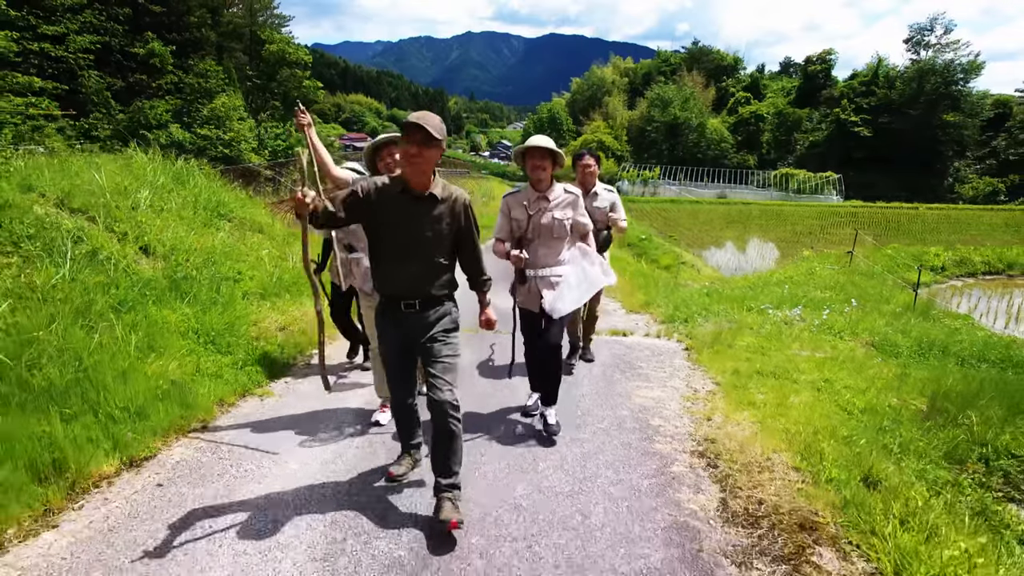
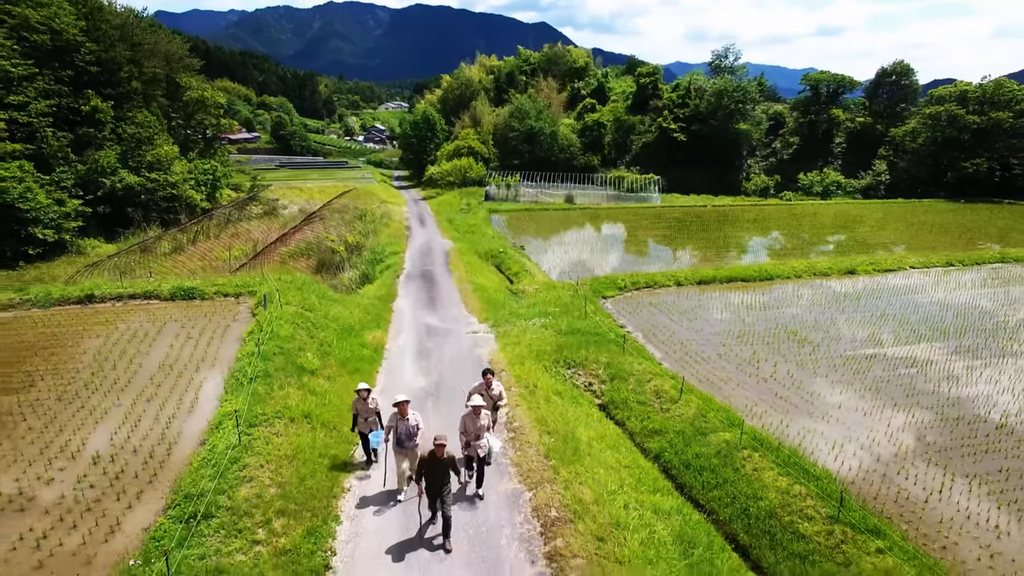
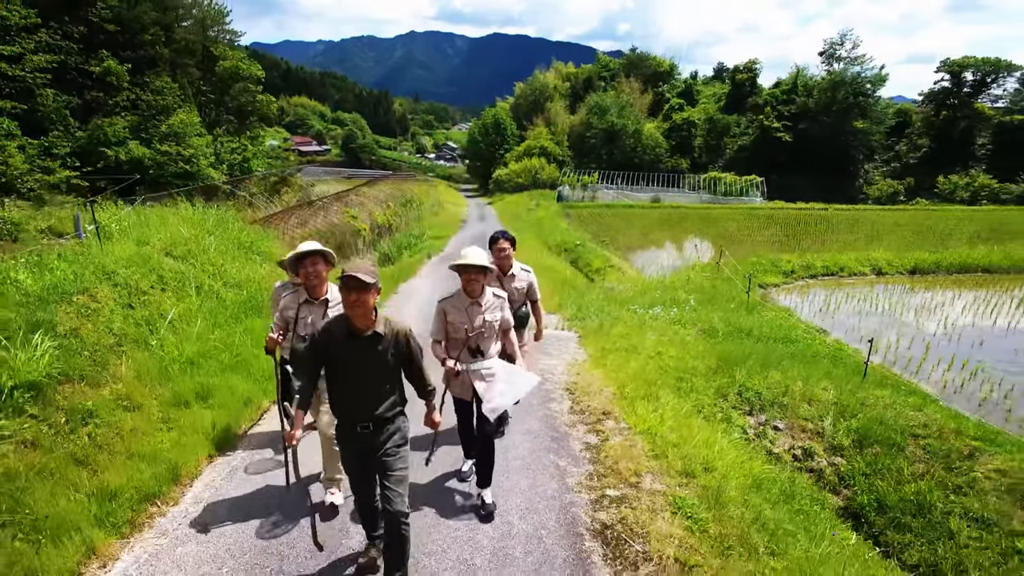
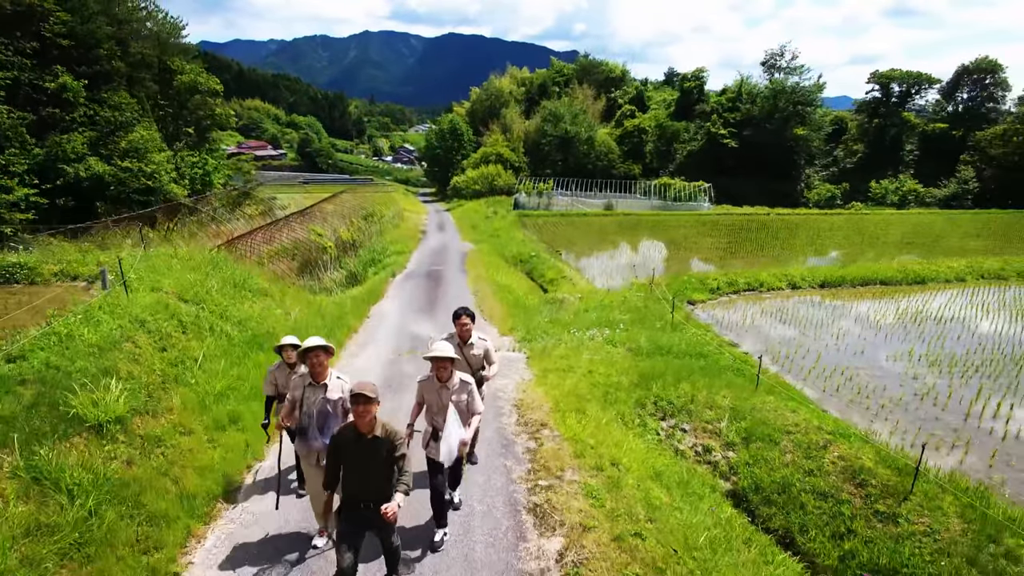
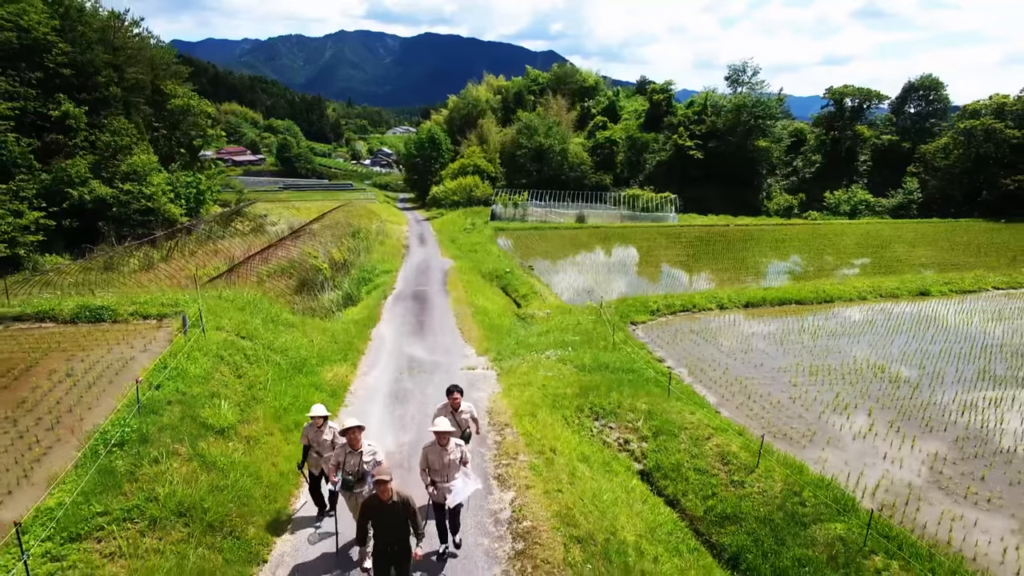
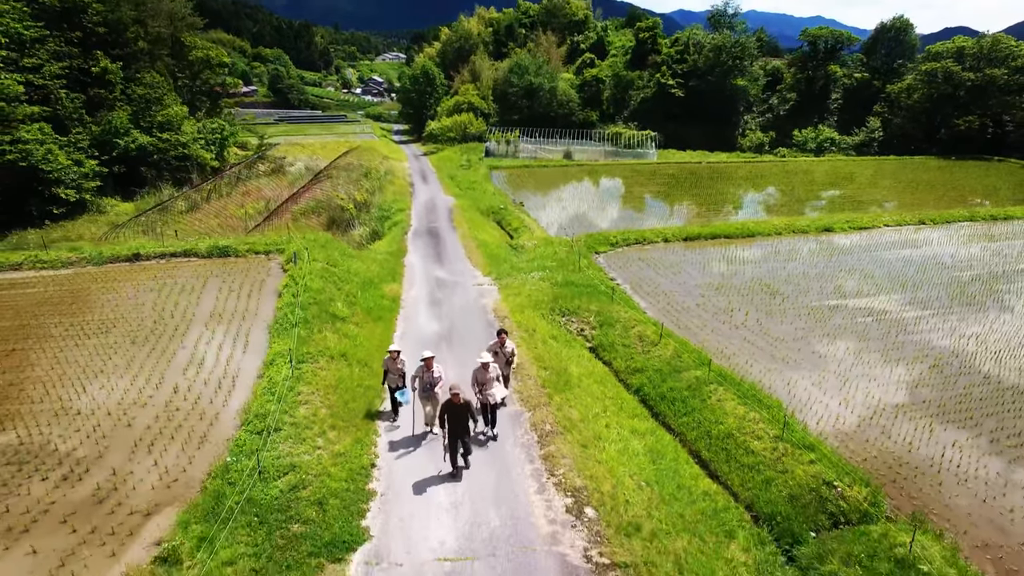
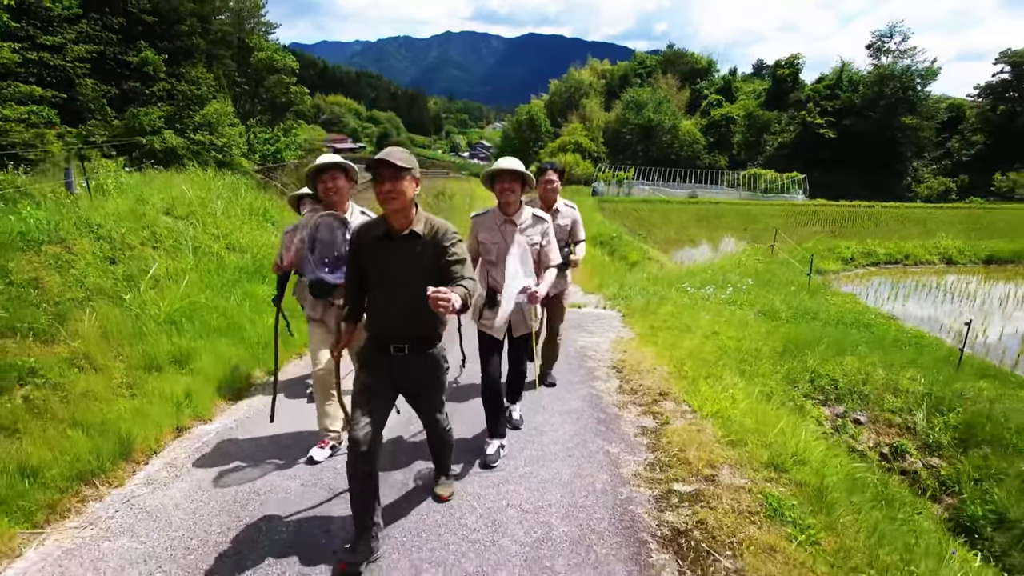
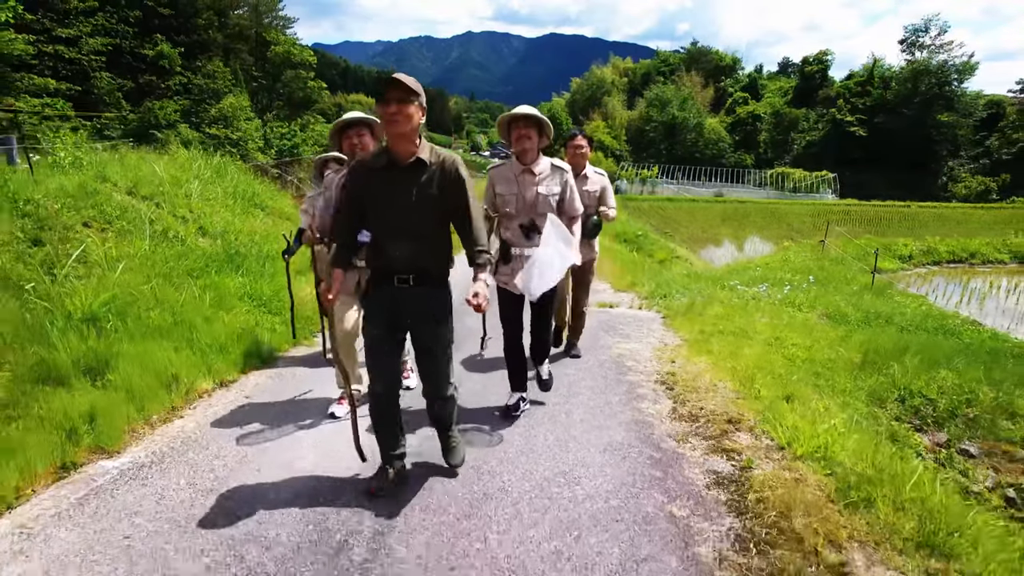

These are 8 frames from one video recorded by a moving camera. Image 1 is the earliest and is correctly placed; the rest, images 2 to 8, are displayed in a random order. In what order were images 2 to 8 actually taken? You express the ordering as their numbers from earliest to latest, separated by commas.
8, 7, 3, 4, 5, 2, 6
